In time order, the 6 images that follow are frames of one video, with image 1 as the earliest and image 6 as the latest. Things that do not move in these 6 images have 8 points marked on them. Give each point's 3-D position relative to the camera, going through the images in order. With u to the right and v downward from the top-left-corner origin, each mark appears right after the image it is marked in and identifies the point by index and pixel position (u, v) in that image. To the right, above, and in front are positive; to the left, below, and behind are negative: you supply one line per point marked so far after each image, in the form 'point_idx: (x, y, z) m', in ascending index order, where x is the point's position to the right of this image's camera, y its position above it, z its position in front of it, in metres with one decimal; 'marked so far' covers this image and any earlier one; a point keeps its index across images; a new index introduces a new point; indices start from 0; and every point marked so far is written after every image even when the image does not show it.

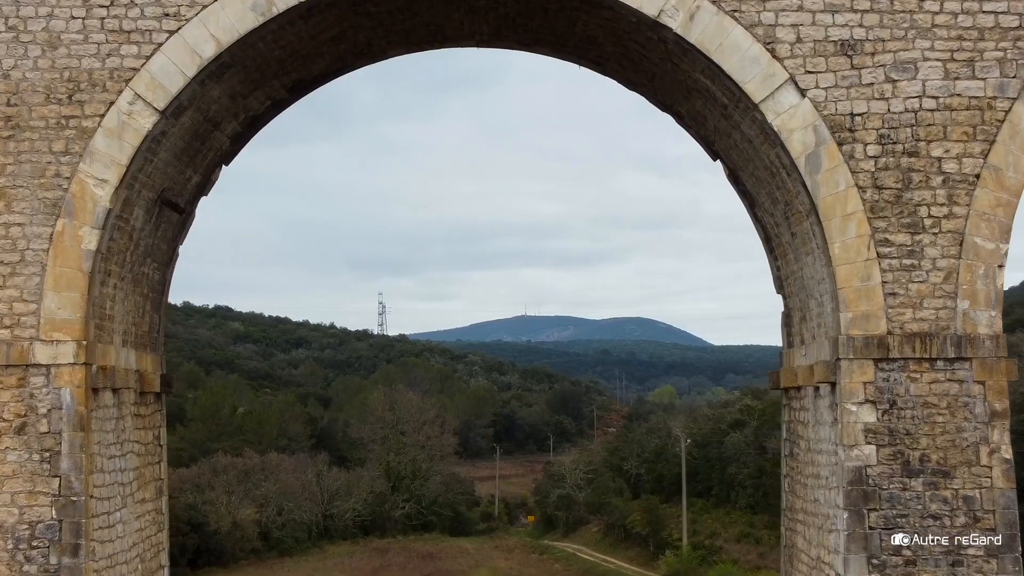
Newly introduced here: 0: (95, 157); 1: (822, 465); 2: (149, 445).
0: (-3.9, +1.3, +6.8) m
1: (+3.0, -1.8, +7.2) m
2: (-4.1, -1.8, +8.2) m
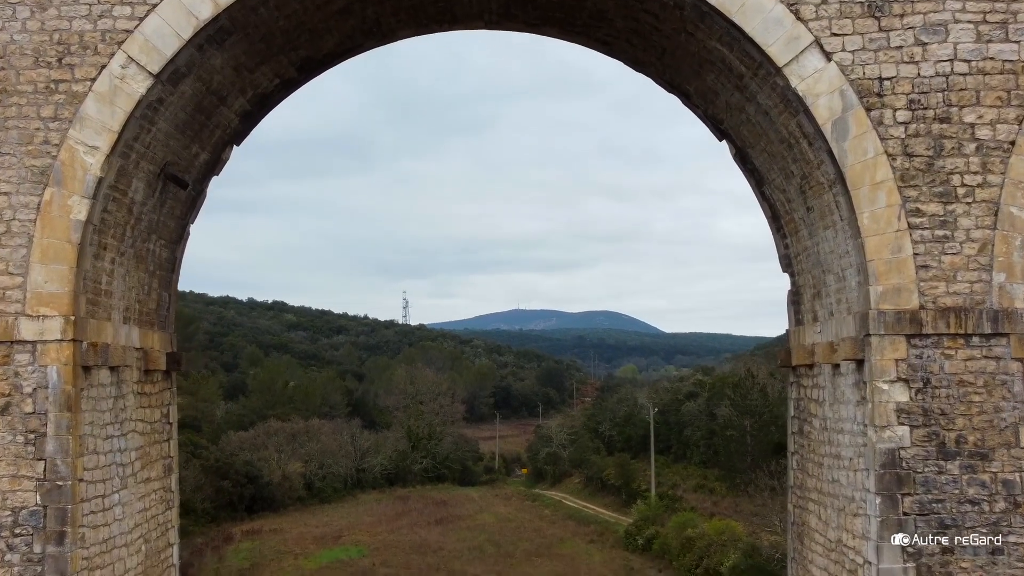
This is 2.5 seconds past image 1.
0: (-3.8, +1.5, +6.6) m
1: (+3.1, -1.5, +6.9) m
2: (-3.9, -1.5, +8.1) m
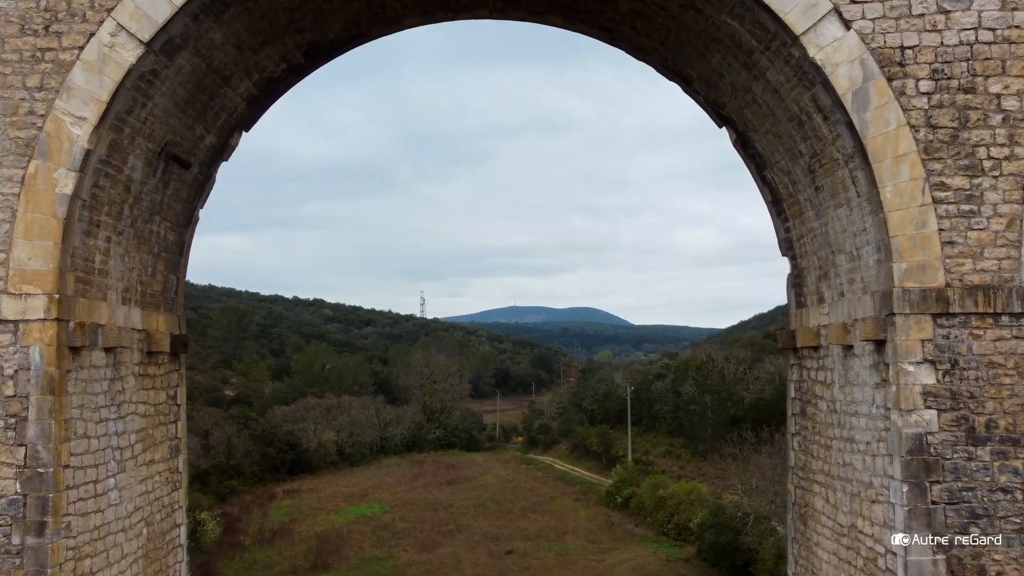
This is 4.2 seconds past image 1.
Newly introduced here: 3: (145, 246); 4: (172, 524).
0: (-3.8, +1.7, +6.3) m
1: (+3.2, -1.3, +6.8) m
2: (-3.9, -1.3, +7.9) m
3: (-3.9, +0.5, +7.7) m
4: (-3.8, -2.6, +8.1) m
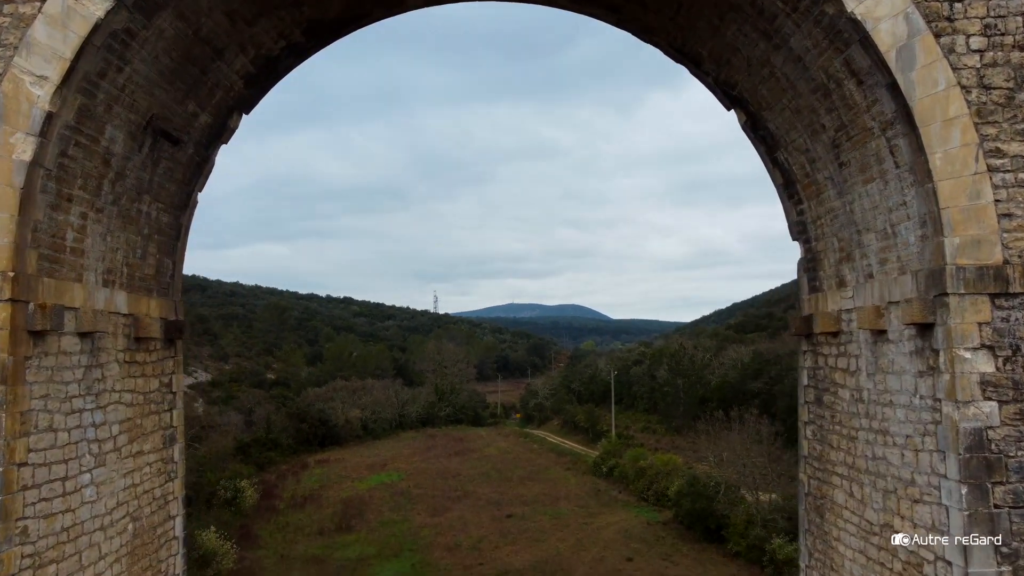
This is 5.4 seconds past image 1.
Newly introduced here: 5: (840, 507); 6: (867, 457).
0: (-3.7, +1.8, +5.9) m
1: (+3.3, -1.1, +6.3) m
2: (-3.8, -1.1, +7.6) m
3: (-3.8, +0.7, +7.4) m
4: (-3.7, -2.4, +7.8) m
5: (+3.3, -2.2, +7.3) m
6: (+3.3, -1.5, +6.8) m
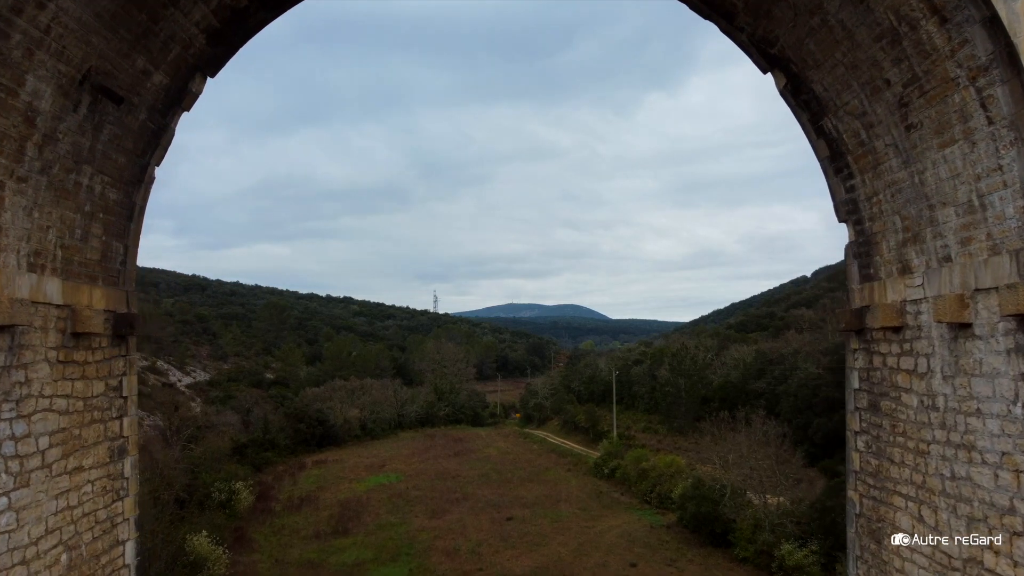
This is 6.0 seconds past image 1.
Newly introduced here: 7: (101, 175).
0: (-3.7, +1.9, +4.9) m
1: (+3.3, -1.0, +5.2) m
2: (-3.7, -1.0, +6.6) m
3: (-3.8, +0.8, +6.3) m
4: (-3.7, -2.3, +6.7) m
5: (+3.4, -2.1, +6.3) m
6: (+3.4, -1.4, +5.7) m
7: (-3.7, +1.0, +6.6) m
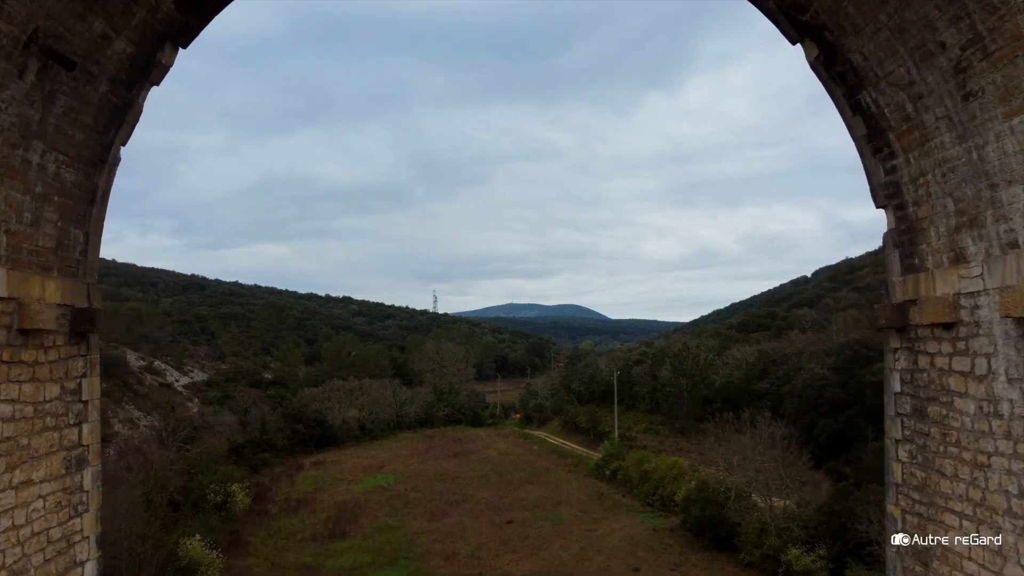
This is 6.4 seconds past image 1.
0: (-3.6, +2.0, +4.2) m
1: (+3.3, -1.0, +4.5) m
2: (-3.7, -0.9, +5.8) m
3: (-3.8, +0.8, +5.6) m
4: (-3.6, -2.2, +6.0) m
5: (+3.4, -2.0, +5.6) m
6: (+3.4, -1.4, +5.0) m
7: (-3.7, +1.1, +5.8) m
